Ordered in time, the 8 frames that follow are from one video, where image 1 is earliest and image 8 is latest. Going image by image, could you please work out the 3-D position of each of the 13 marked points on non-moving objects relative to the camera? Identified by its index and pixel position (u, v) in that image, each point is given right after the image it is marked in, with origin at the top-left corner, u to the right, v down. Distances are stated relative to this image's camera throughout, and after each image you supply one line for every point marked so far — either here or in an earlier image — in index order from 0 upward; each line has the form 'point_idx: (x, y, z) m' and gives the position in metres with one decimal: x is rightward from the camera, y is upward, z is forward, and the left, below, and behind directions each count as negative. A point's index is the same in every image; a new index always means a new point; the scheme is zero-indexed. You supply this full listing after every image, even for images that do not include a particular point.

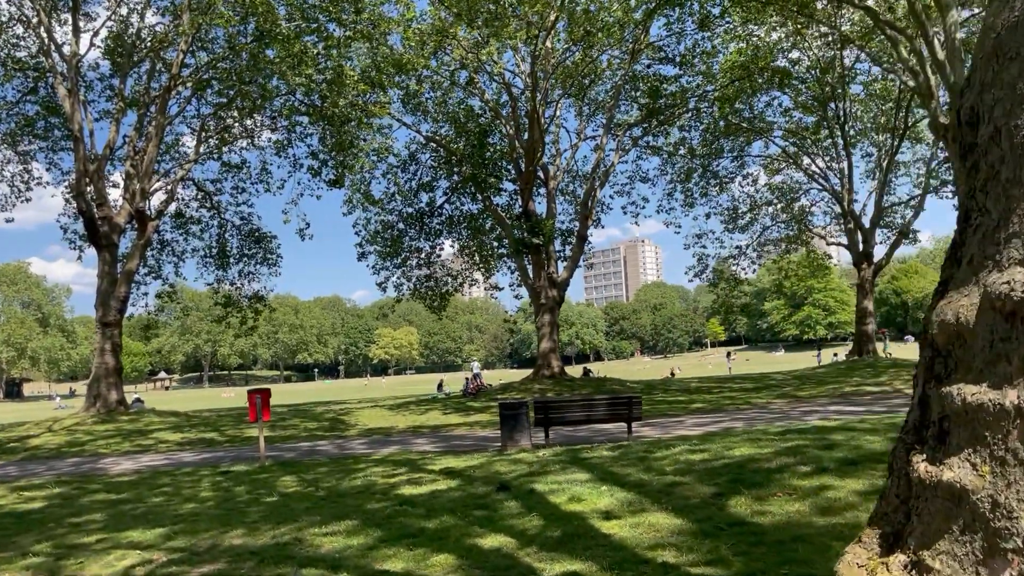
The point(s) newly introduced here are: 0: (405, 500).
0: (-0.9, -1.7, +6.9) m
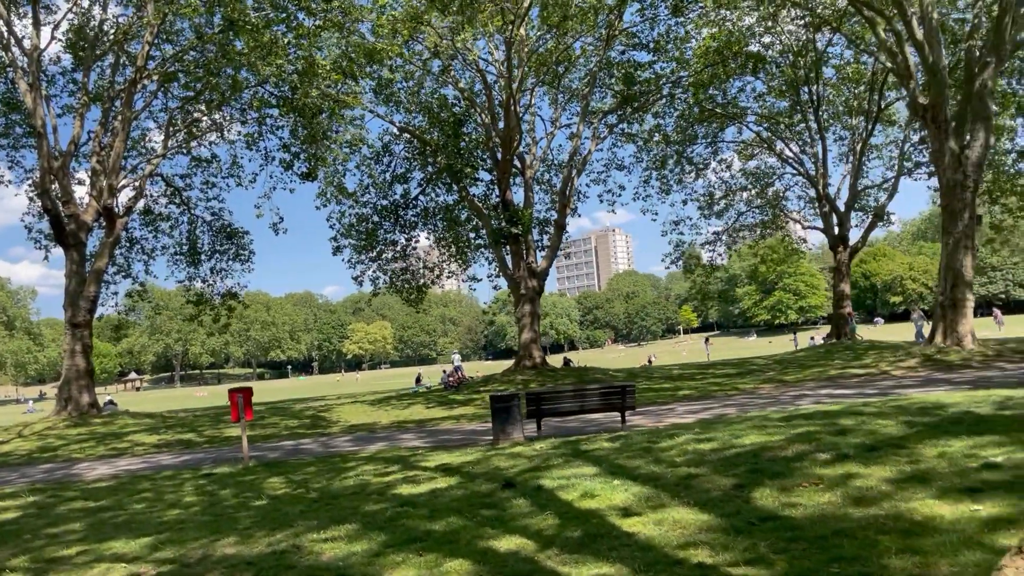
0: (-0.8, -1.7, +6.6) m
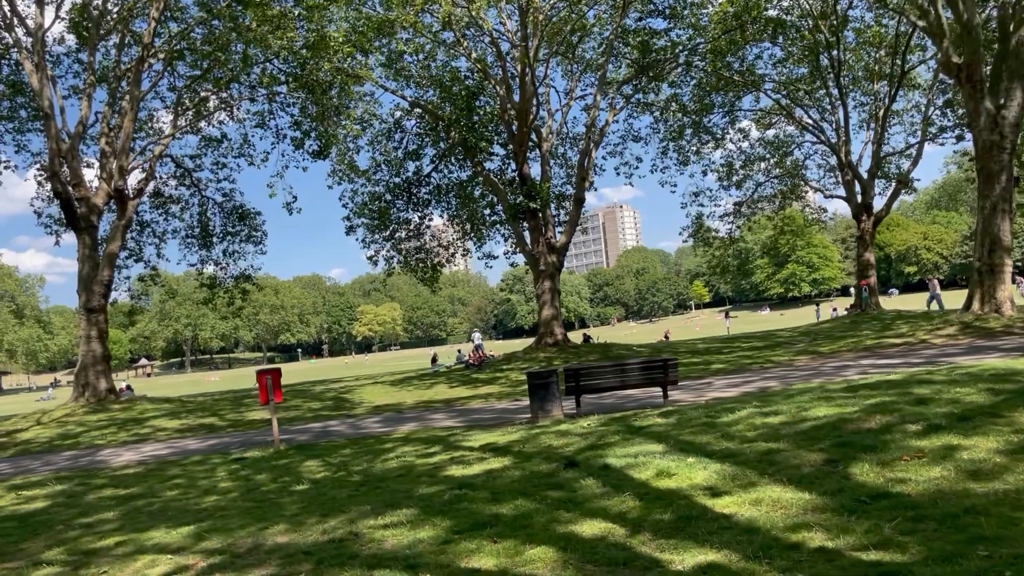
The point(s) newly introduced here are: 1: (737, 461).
0: (-0.4, -1.4, +6.2) m
1: (+1.4, -1.1, +5.4) m
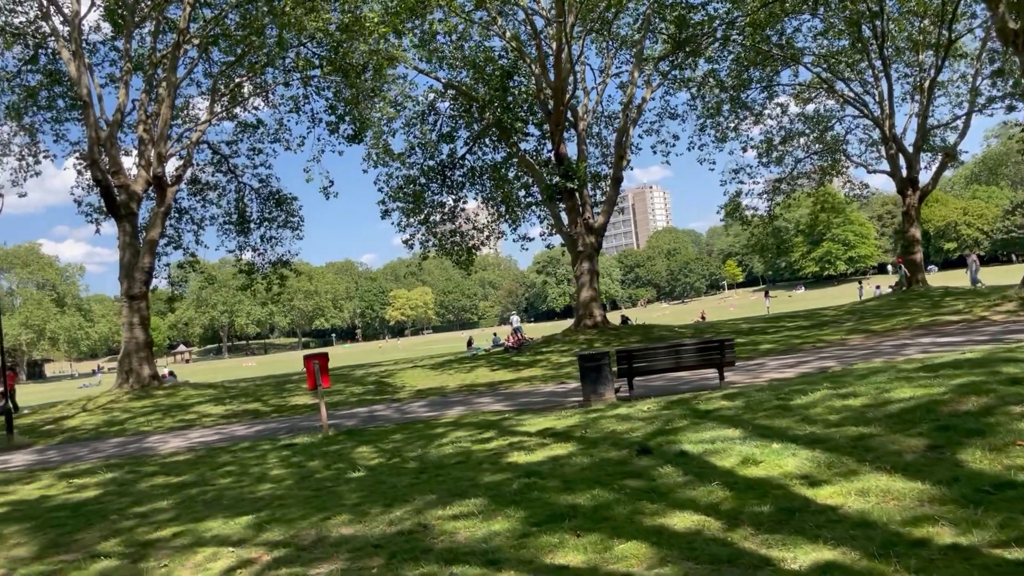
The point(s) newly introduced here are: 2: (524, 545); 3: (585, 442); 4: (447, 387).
0: (+0.1, -1.3, +5.9) m
1: (+1.9, -1.0, +5.0) m
2: (+0.1, -1.3, +4.2) m
3: (+0.6, -1.2, +6.7) m
4: (-1.3, -2.0, +16.8) m
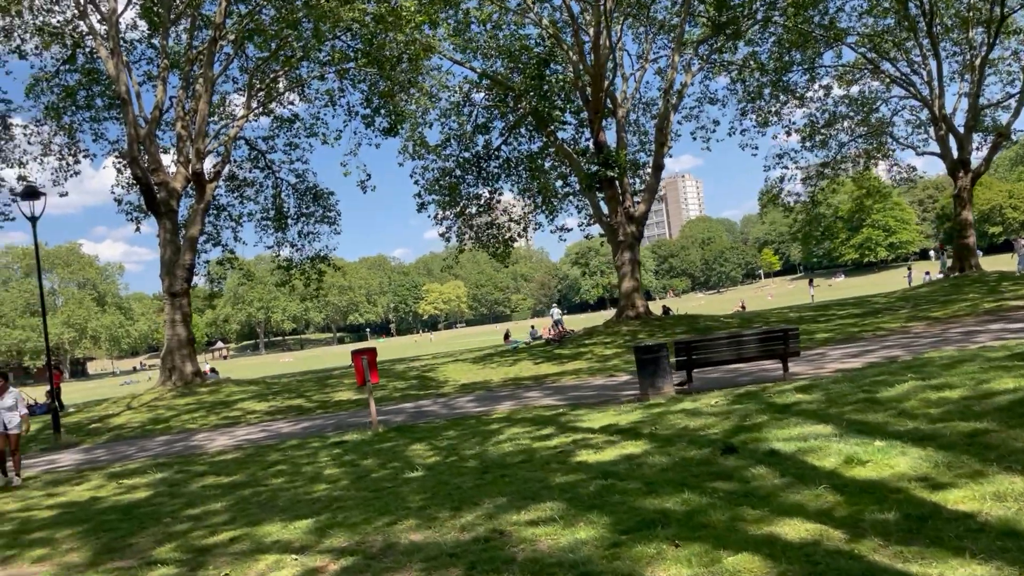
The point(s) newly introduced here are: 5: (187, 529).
0: (+0.6, -1.2, +5.6) m
1: (+2.3, -0.9, +4.6) m
2: (+0.5, -1.2, +3.9) m
3: (+1.1, -1.1, +6.4) m
4: (-0.4, -1.8, +16.5) m
5: (-2.6, -1.9, +6.6) m
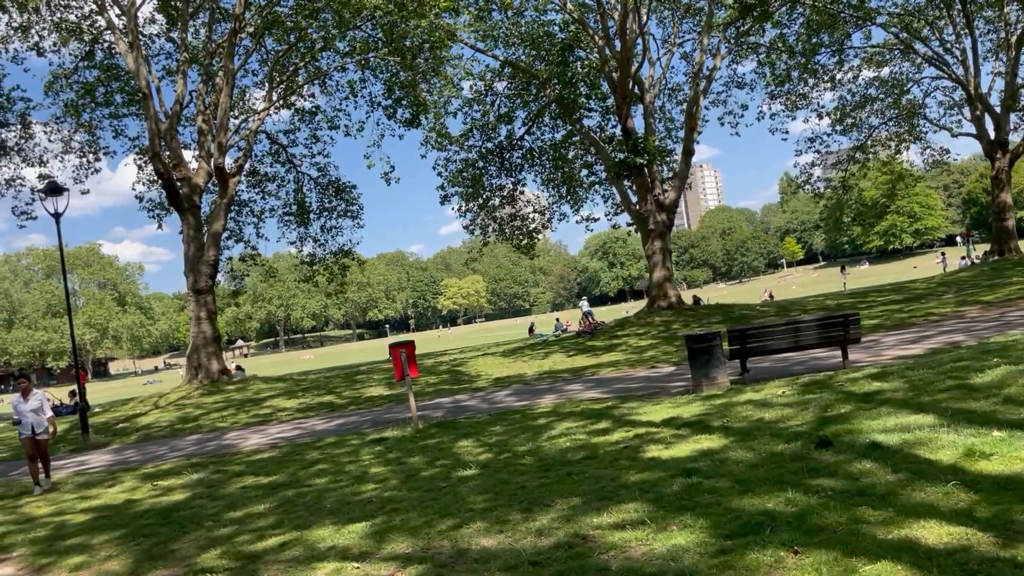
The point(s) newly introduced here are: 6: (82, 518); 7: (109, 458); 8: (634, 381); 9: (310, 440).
0: (+1.1, -1.1, +5.1) m
1: (+2.8, -0.7, +4.1) m
2: (+0.9, -1.1, +3.5) m
3: (+1.6, -1.0, +5.9) m
4: (+0.3, -1.7, +16.0) m
5: (-2.1, -1.8, +6.2) m
6: (-4.0, -2.2, +7.9) m
7: (-6.1, -2.6, +12.7) m
8: (+1.8, -1.3, +12.2) m
9: (-2.6, -2.0, +10.9) m
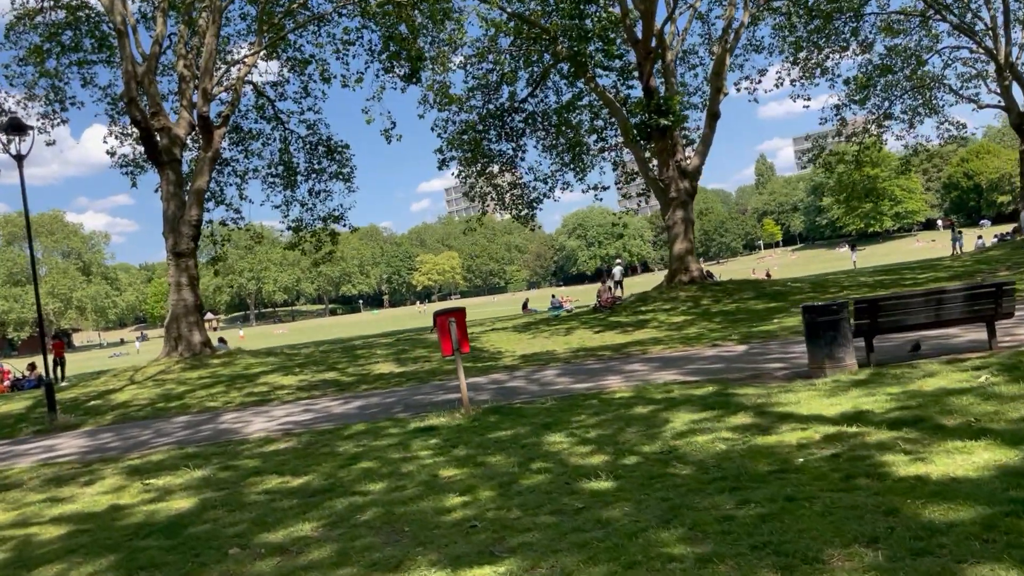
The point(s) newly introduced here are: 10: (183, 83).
0: (+2.0, -0.8, +3.3) m
1: (+3.7, -0.5, +2.4) m
2: (+1.9, -0.9, +1.7) m
3: (+2.4, -0.7, +4.1) m
4: (+0.8, -1.1, +14.2) m
5: (-1.2, -1.5, +4.3) m
6: (-3.2, -1.7, +5.9) m
7: (-5.5, -2.0, +10.6) m
8: (+2.4, -0.9, +10.4) m
9: (-1.9, -1.5, +9.0) m
10: (-7.8, +4.9, +19.9) m
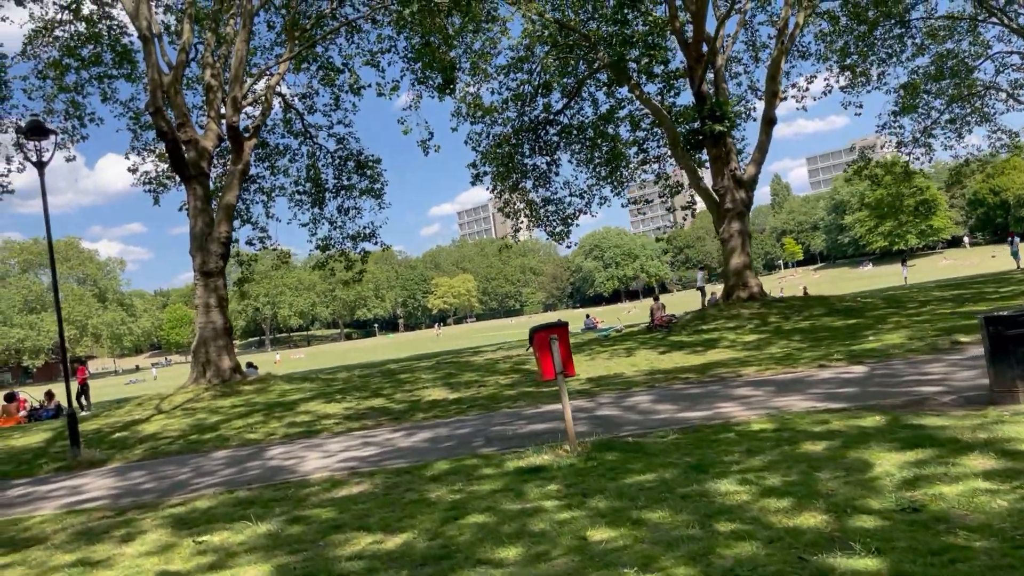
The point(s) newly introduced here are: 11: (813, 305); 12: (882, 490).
0: (+2.9, -0.8, +2.0) m
1: (+4.6, -0.4, +1.0) m
2: (+2.7, -0.8, +0.3) m
3: (+3.3, -0.7, +2.7) m
4: (+1.8, -1.3, +12.8) m
5: (-0.3, -1.5, +3.0) m
6: (-2.3, -1.8, +4.6) m
7: (-4.4, -2.2, +9.3) m
8: (+3.4, -1.0, +9.0) m
9: (-0.9, -1.6, +7.6) m
10: (-6.7, +4.4, +18.8) m
11: (+6.7, -0.4, +18.8) m
12: (+1.9, -1.1, +4.4) m
